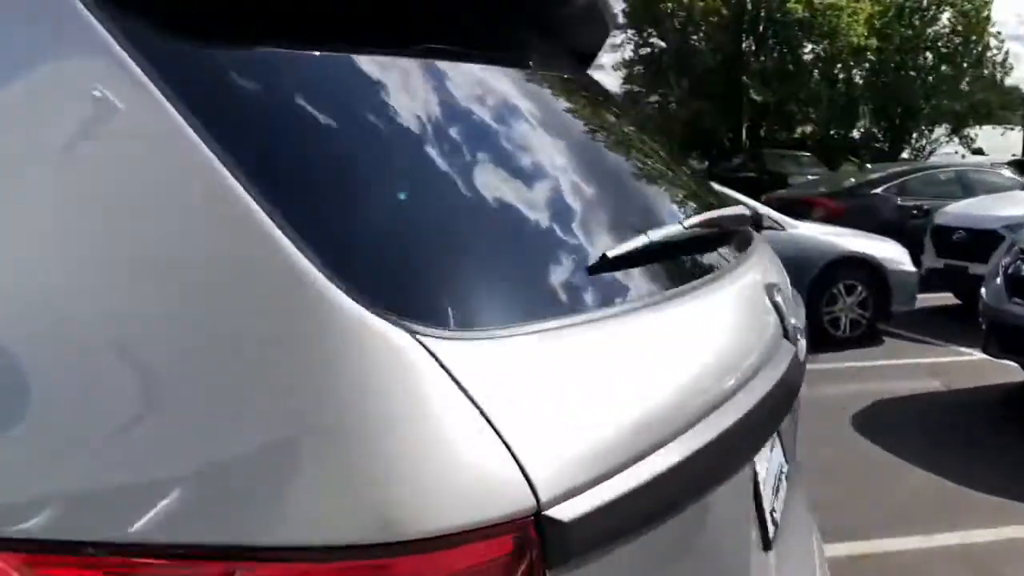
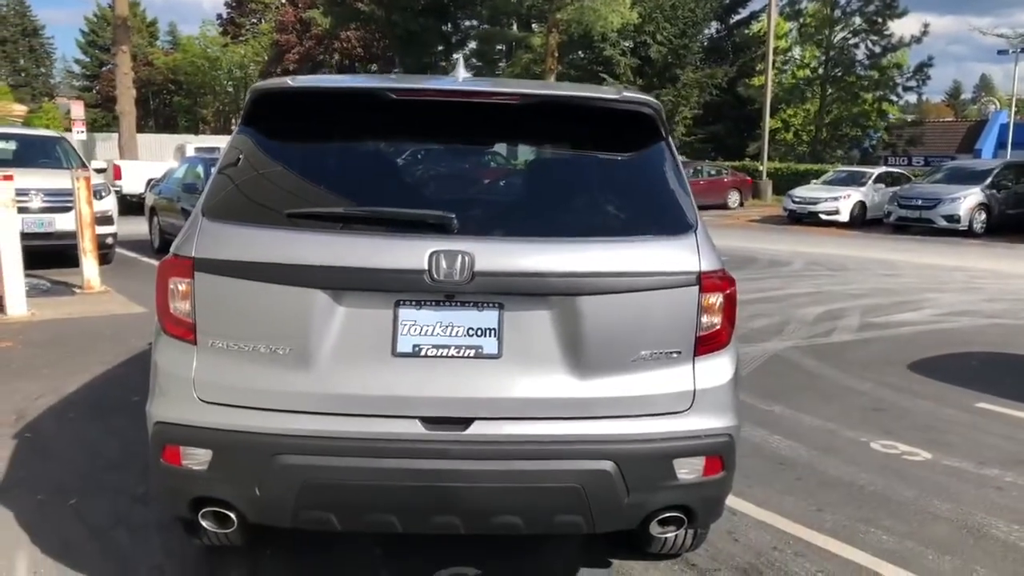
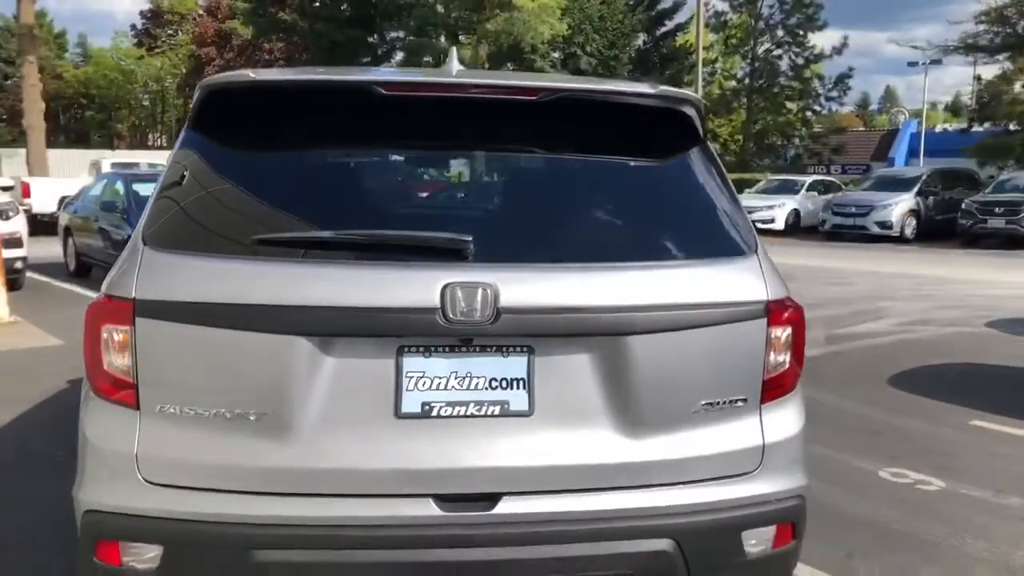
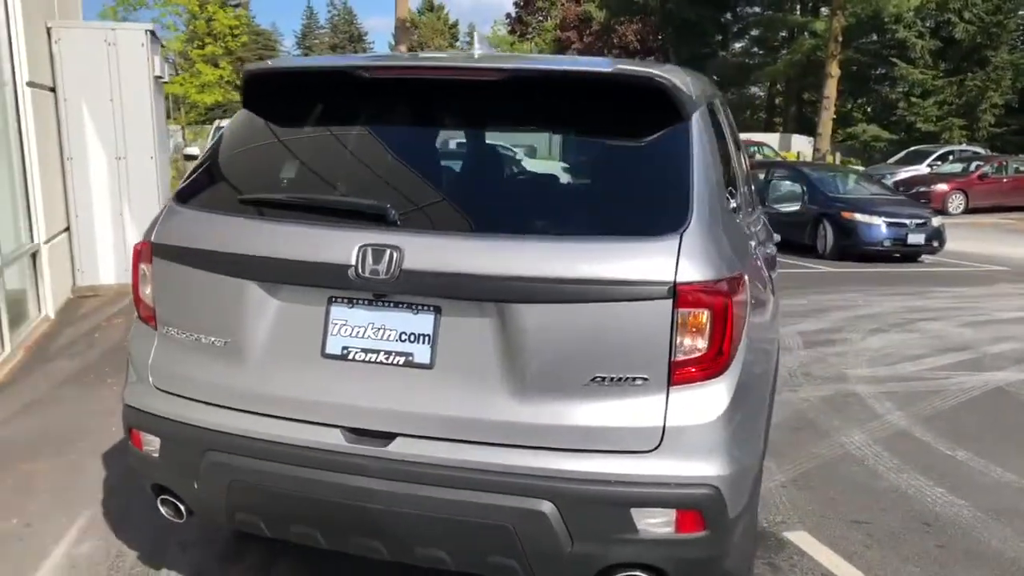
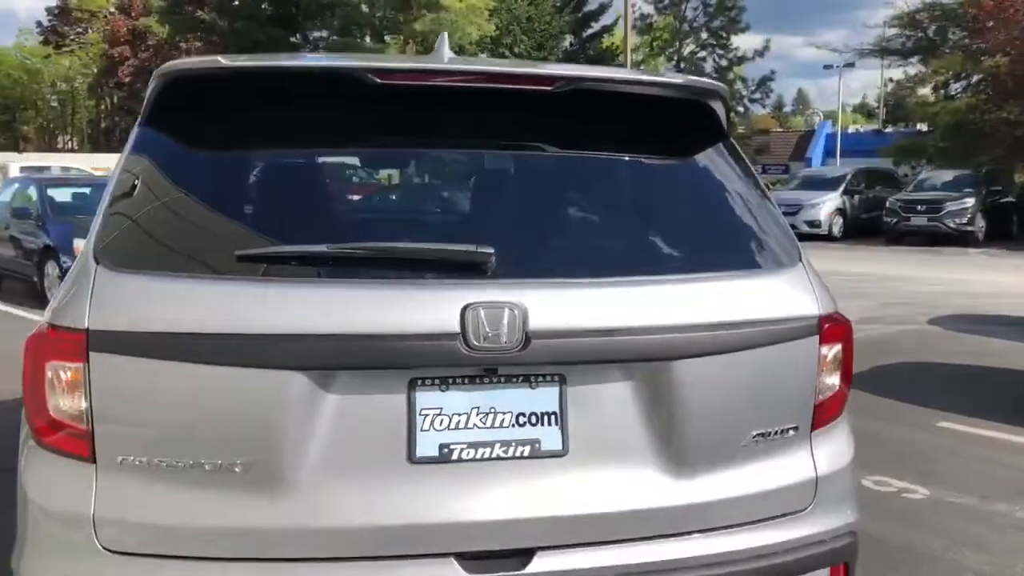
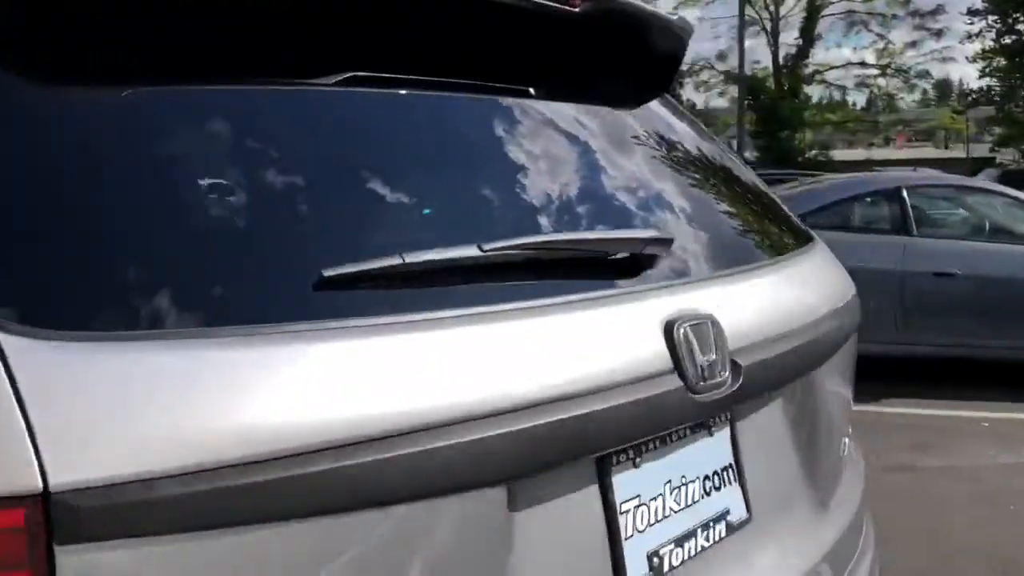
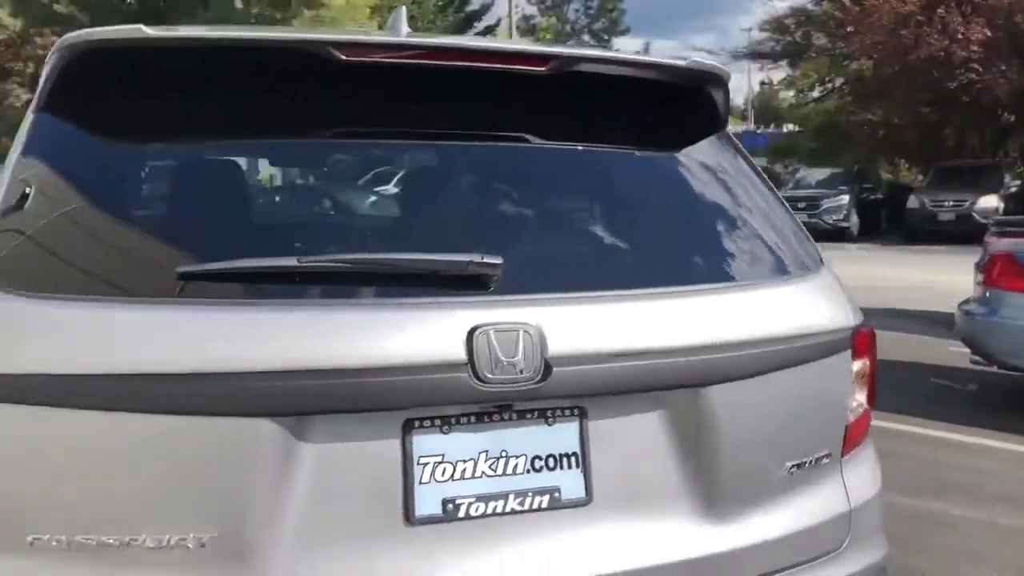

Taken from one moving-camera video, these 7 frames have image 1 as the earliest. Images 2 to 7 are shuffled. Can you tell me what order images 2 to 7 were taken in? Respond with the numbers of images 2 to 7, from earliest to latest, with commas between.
6, 7, 5, 3, 2, 4
